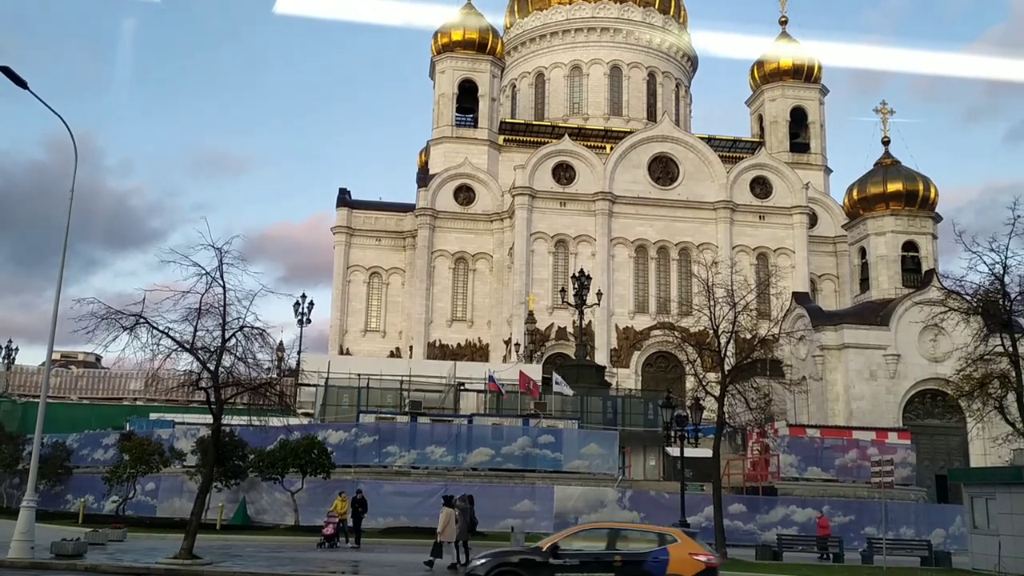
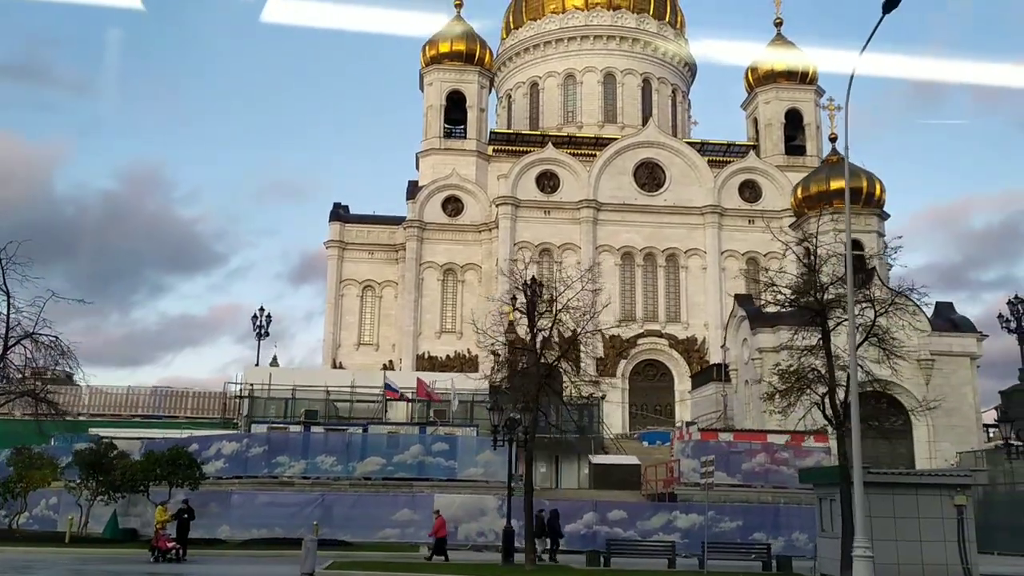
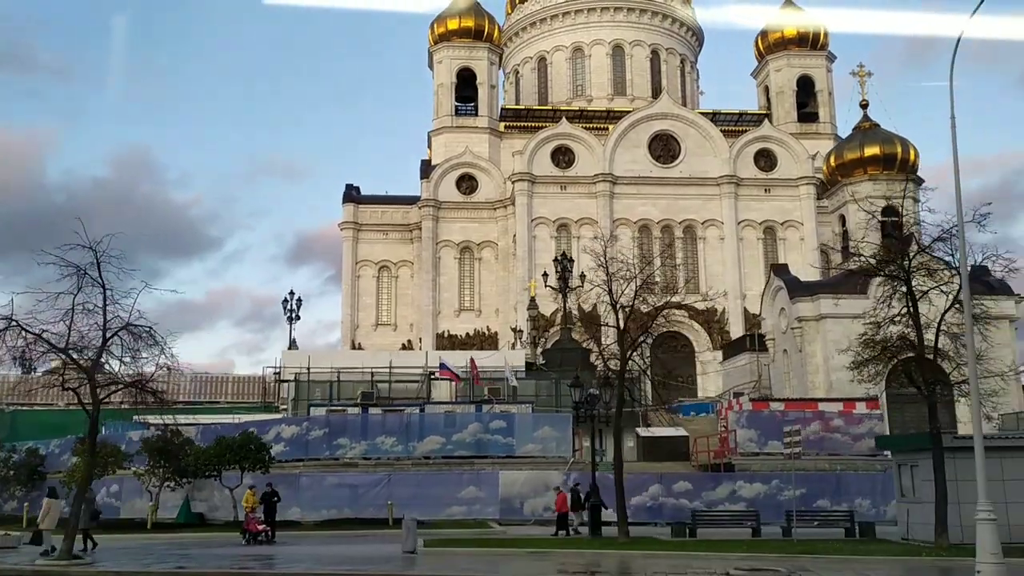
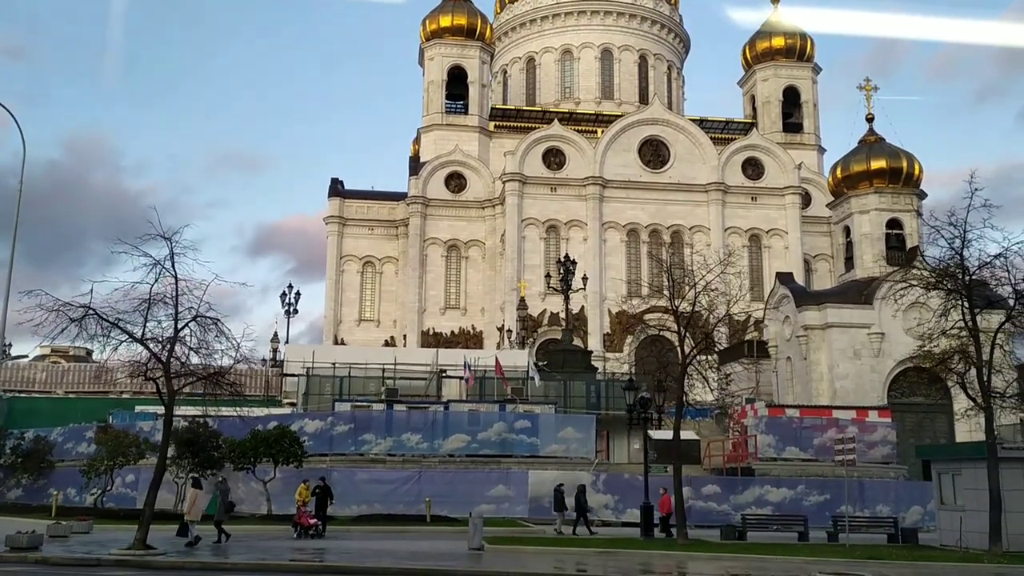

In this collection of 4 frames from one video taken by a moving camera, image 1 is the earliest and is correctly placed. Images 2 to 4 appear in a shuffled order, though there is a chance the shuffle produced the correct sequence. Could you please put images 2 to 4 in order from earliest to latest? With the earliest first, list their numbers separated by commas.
4, 3, 2
